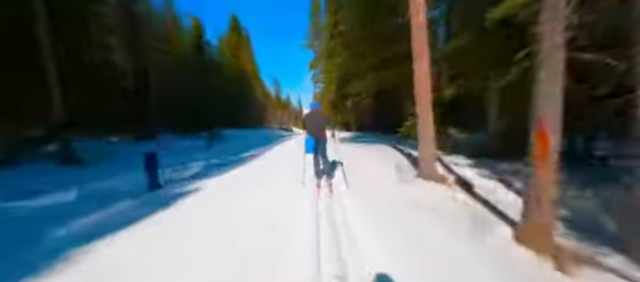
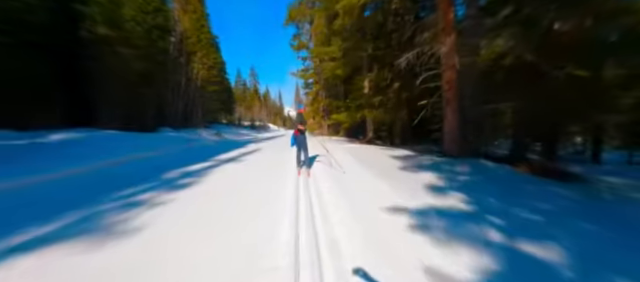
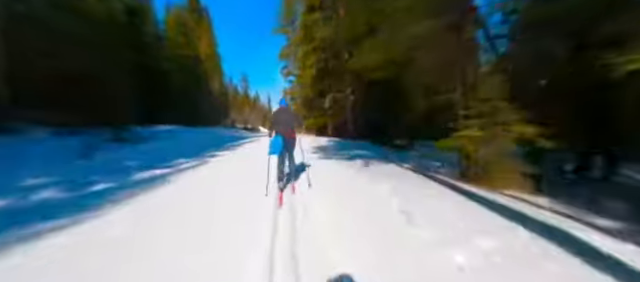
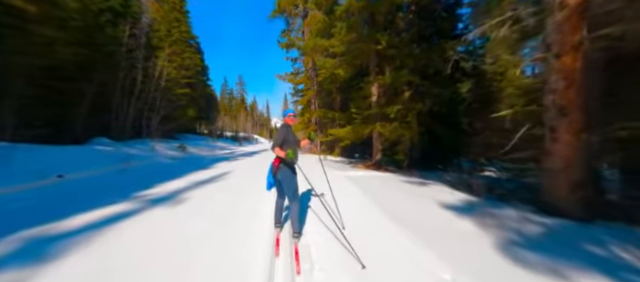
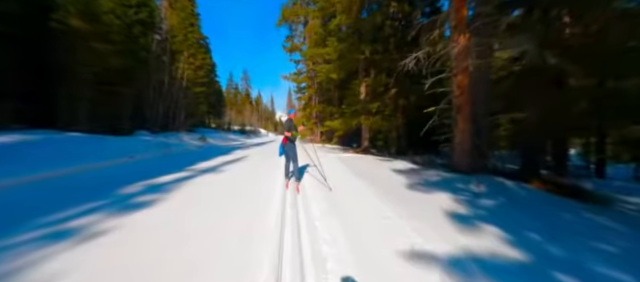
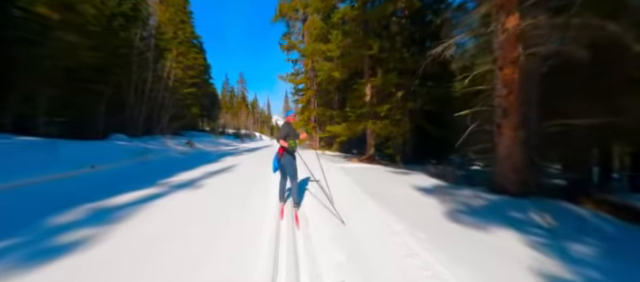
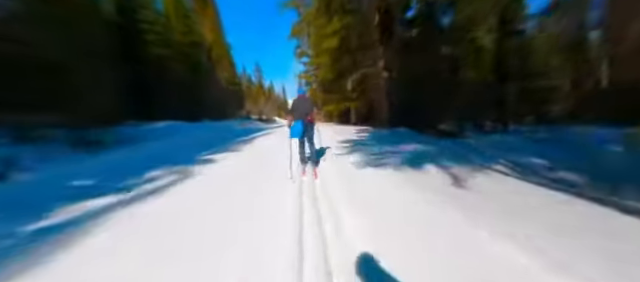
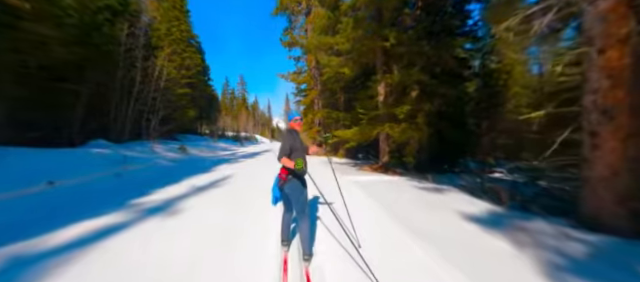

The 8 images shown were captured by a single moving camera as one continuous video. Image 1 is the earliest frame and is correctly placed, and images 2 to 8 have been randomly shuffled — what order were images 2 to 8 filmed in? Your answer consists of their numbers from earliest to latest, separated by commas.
3, 7, 2, 5, 6, 4, 8
